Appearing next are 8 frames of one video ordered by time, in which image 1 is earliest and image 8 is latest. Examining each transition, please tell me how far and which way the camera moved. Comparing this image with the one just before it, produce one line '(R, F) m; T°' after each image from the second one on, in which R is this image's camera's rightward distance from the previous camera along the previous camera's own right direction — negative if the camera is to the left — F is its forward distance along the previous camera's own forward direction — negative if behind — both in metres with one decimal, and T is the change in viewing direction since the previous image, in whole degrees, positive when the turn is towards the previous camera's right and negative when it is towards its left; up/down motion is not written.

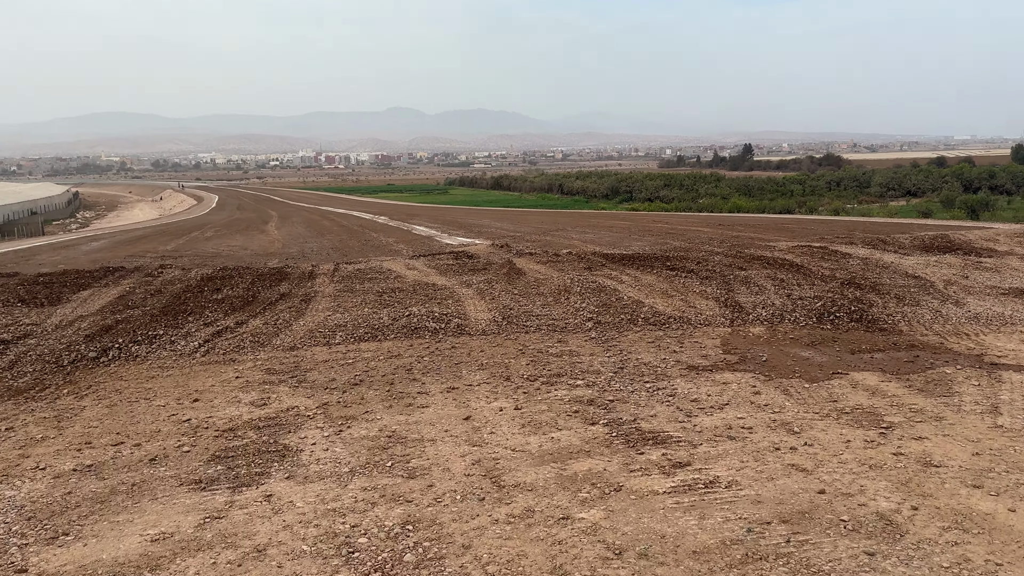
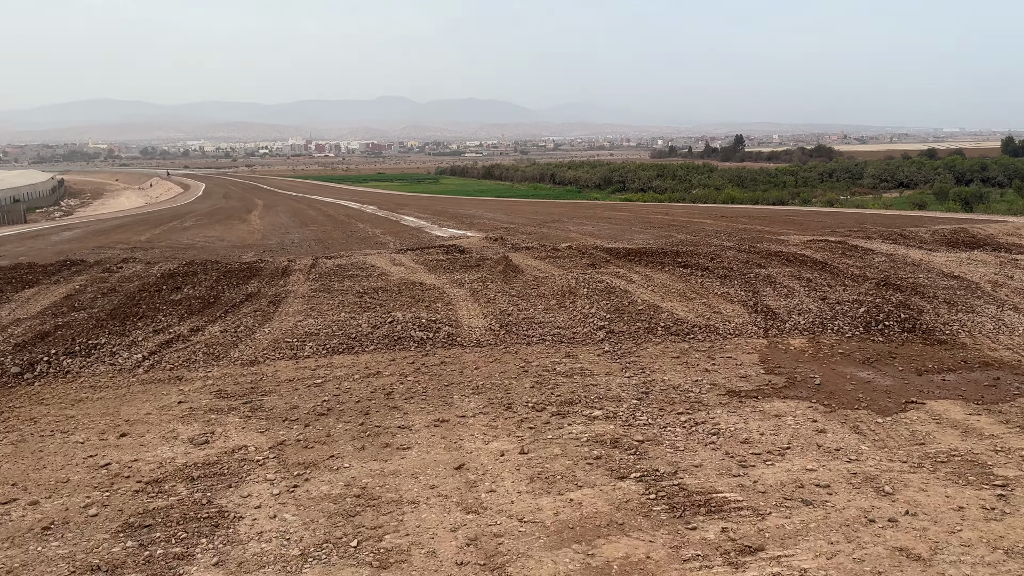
(-0.1, +1.3) m; +1°
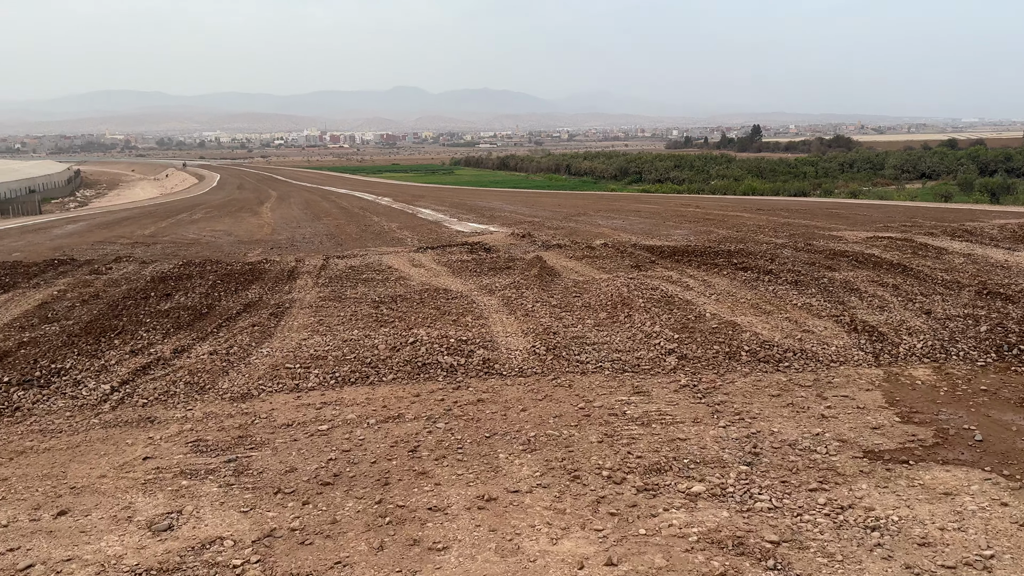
(-0.3, +1.4) m; -1°
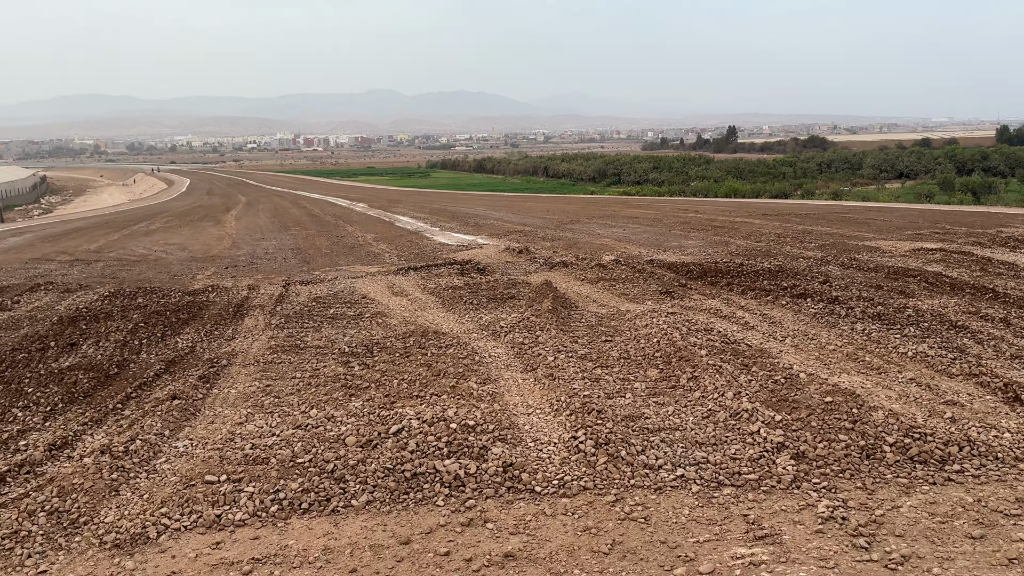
(-0.3, +2.1) m; +2°
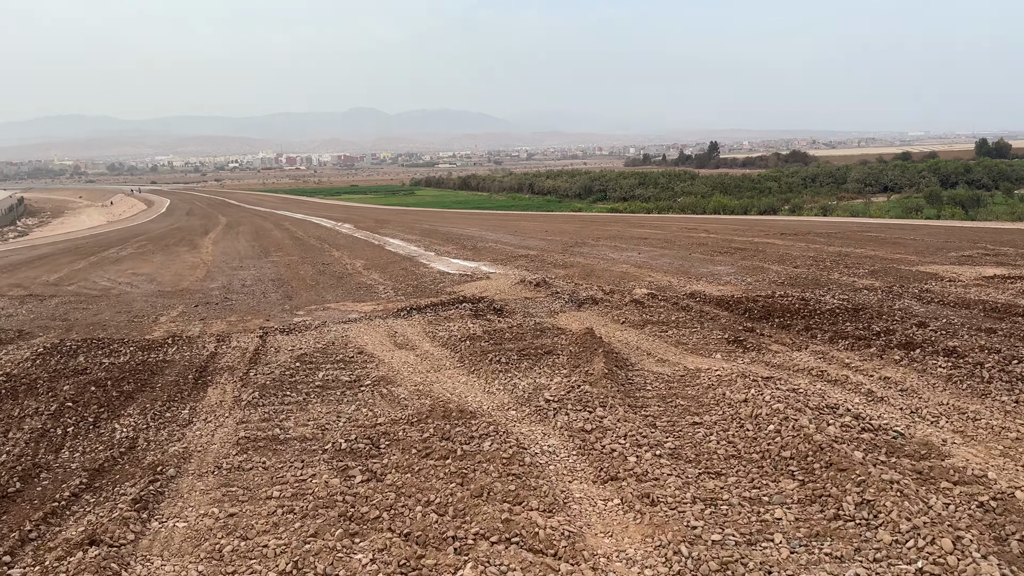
(-0.4, +1.8) m; +1°
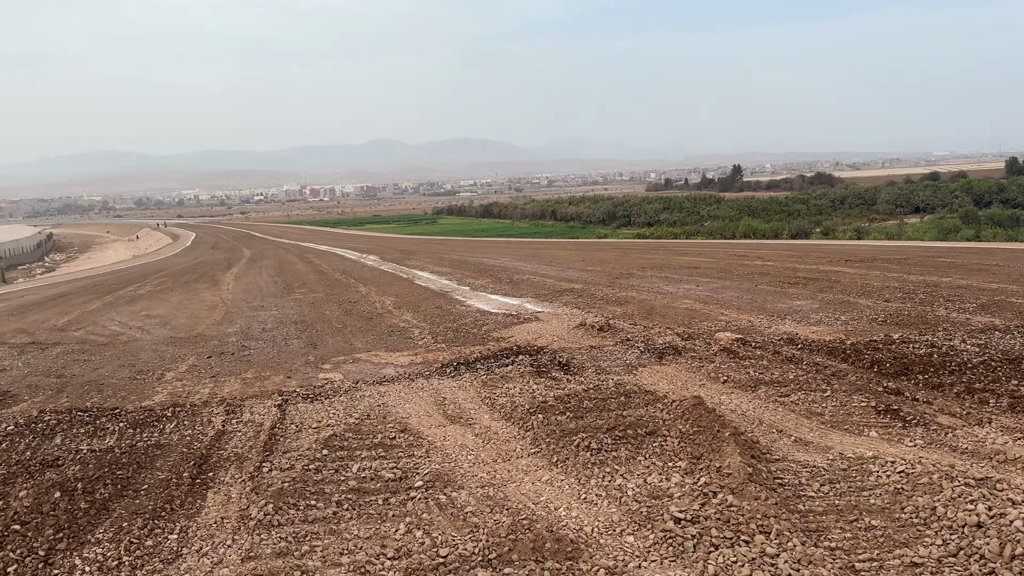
(-0.4, +1.6) m; -2°
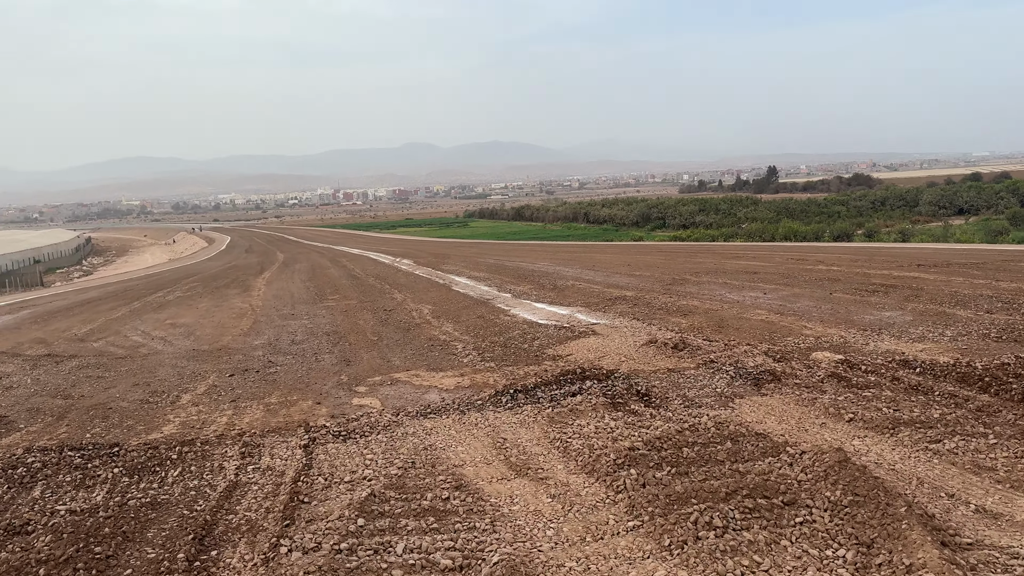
(-0.3, +1.2) m; -2°
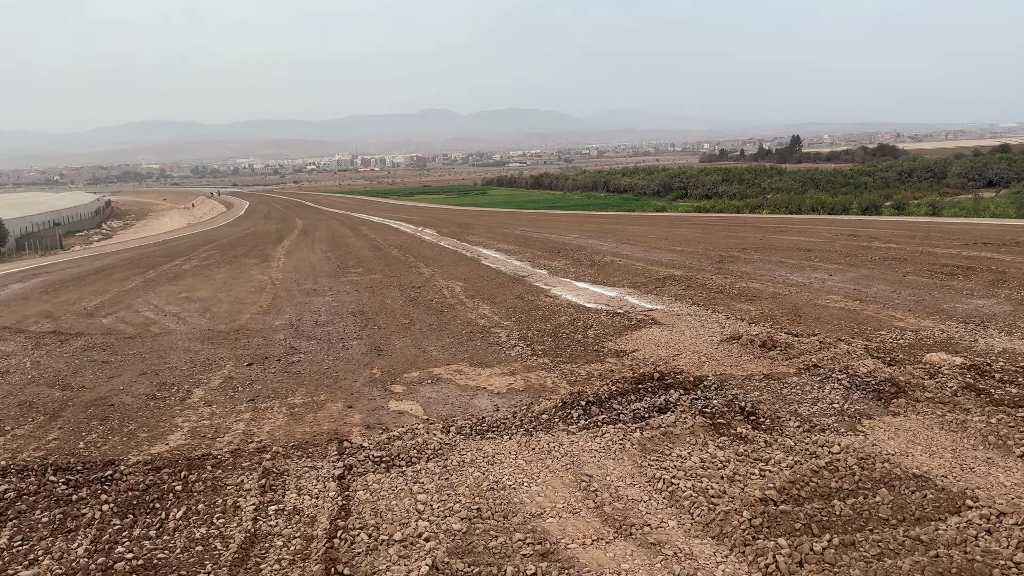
(-0.4, +1.1) m; -1°
